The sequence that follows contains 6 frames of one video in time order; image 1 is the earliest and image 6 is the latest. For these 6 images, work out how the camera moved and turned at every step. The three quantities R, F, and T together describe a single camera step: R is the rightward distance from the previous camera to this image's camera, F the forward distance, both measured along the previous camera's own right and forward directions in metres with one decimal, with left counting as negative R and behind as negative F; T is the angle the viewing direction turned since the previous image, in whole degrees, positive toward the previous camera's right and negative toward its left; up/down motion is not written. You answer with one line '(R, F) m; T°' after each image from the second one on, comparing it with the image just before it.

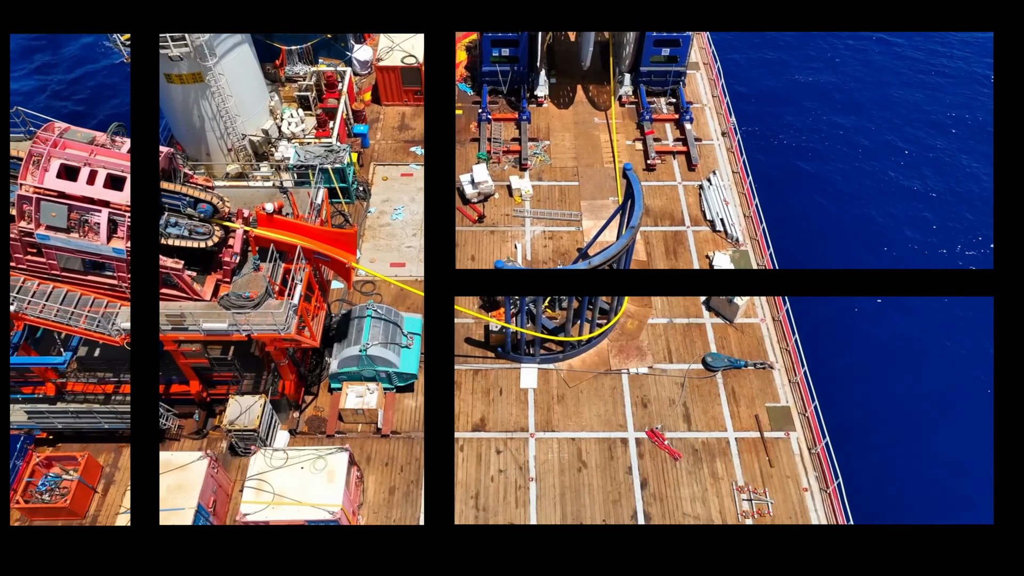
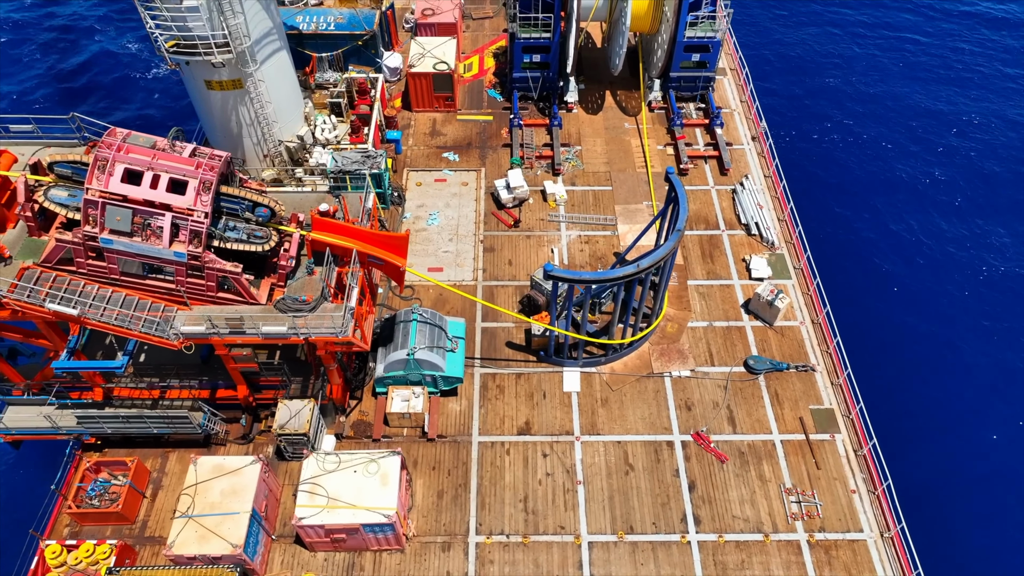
(-2.1, -0.1) m; 0°
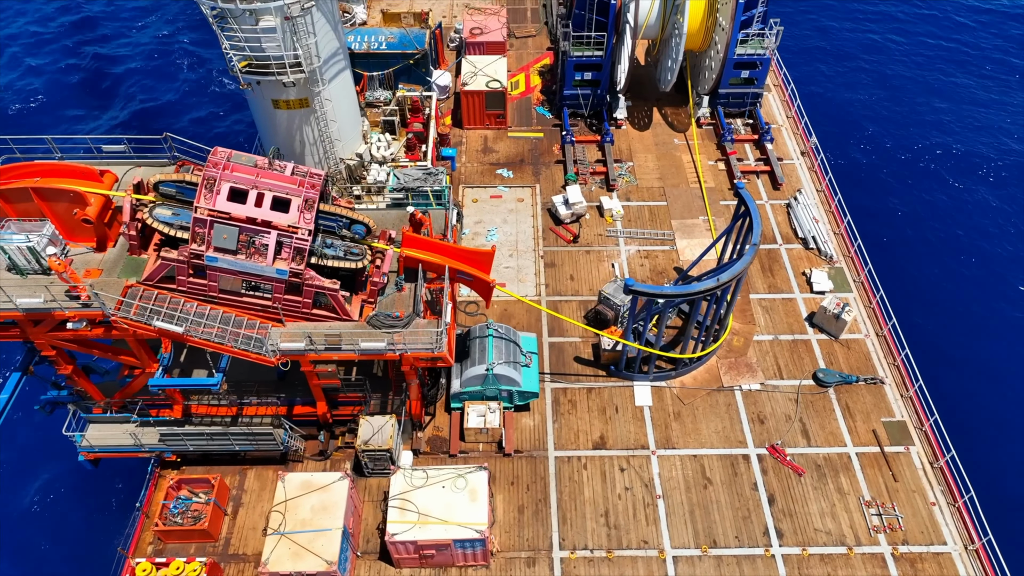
(-3.5, -0.2) m; 0°
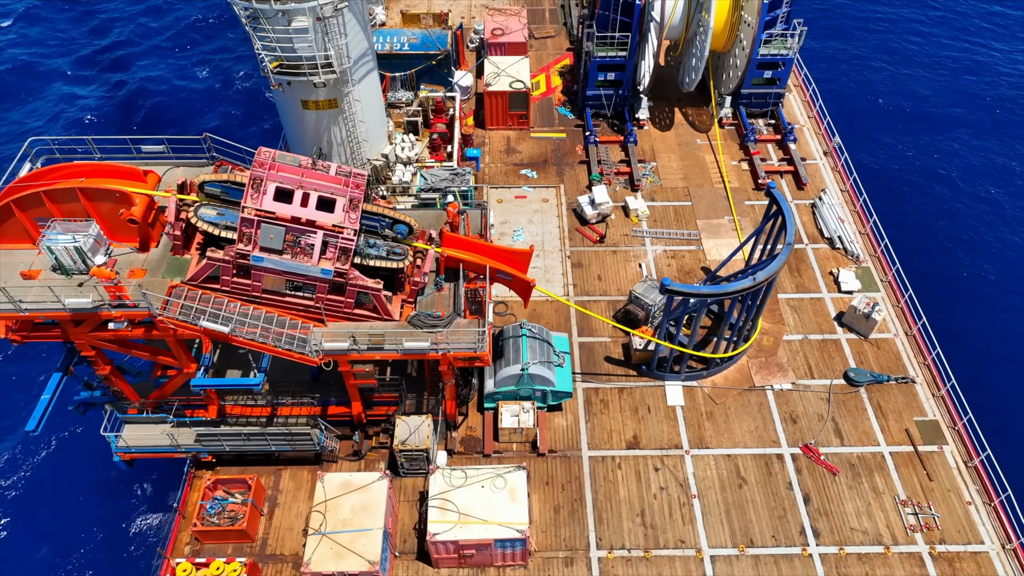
(-1.6, 0.0) m; 0°
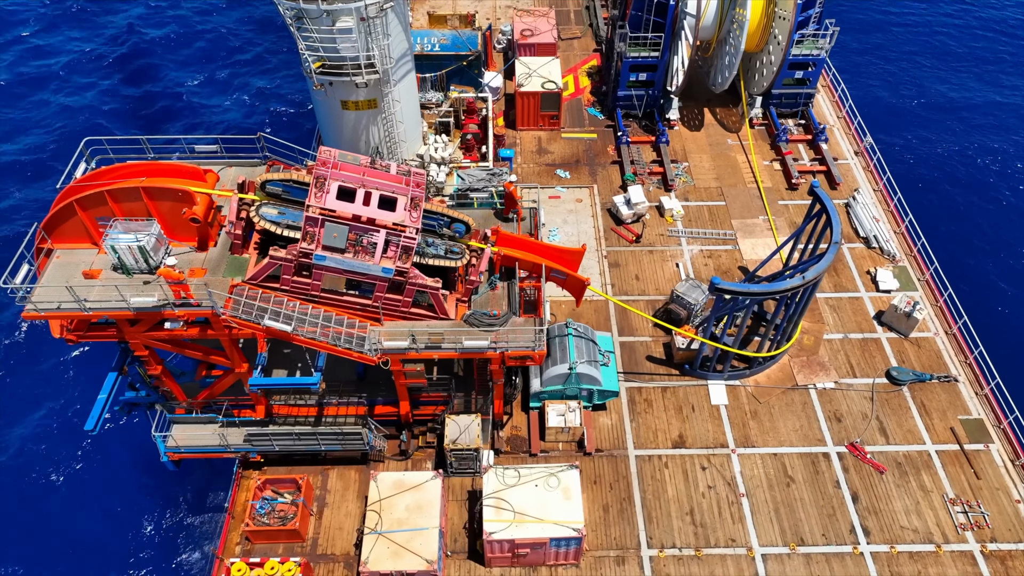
(-2.2, 0.0) m; 0°
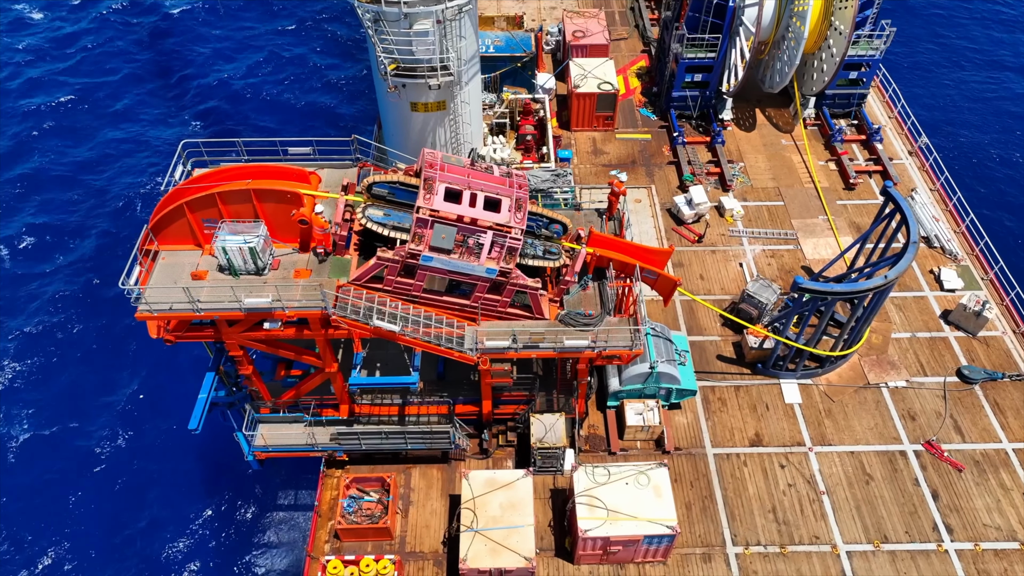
(-3.6, -0.3) m; 0°
